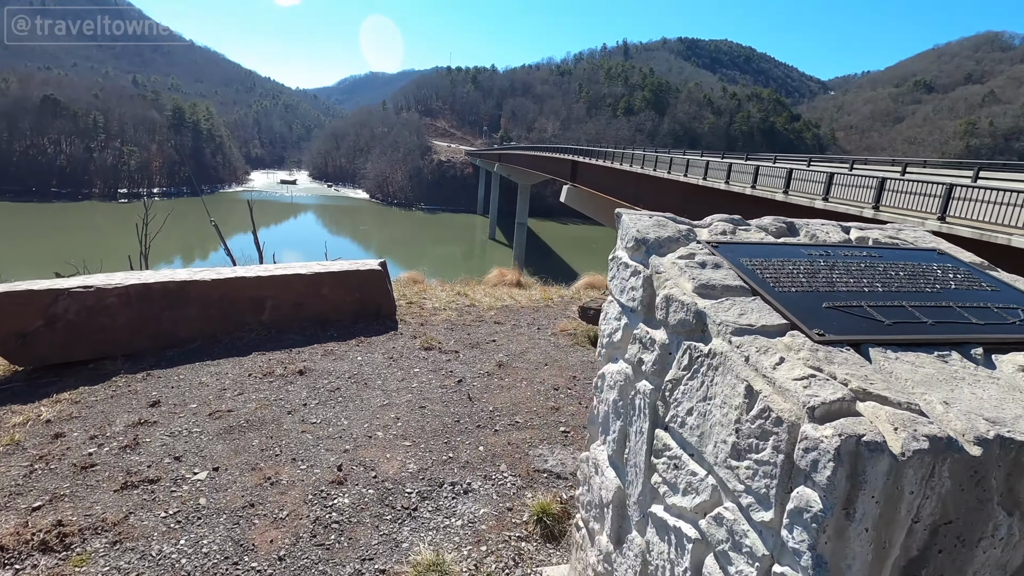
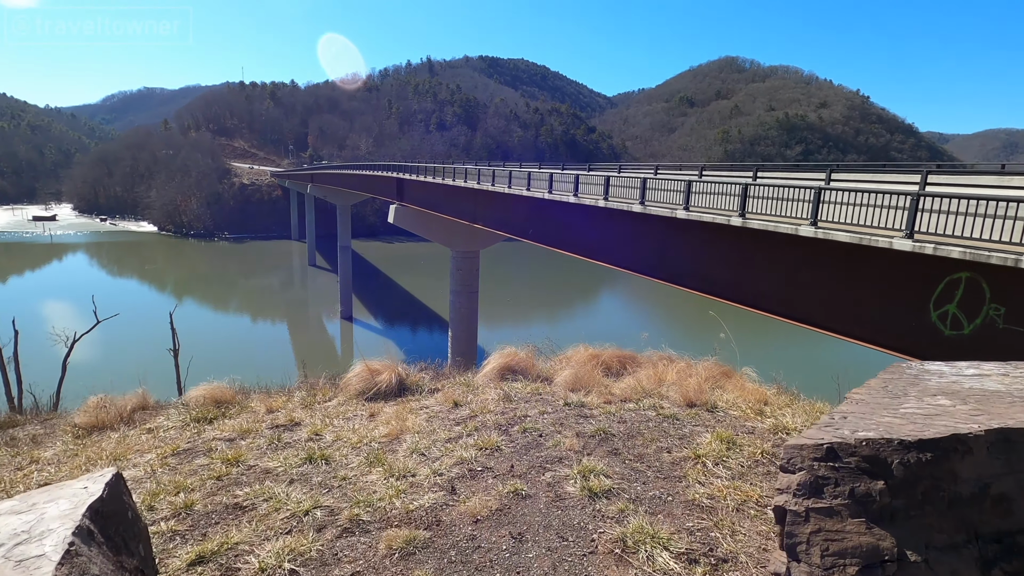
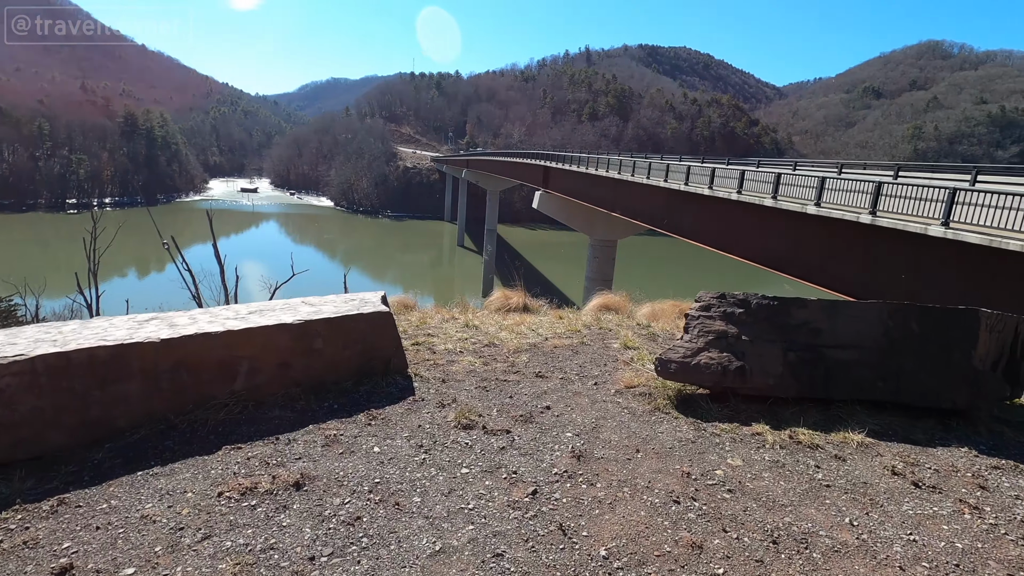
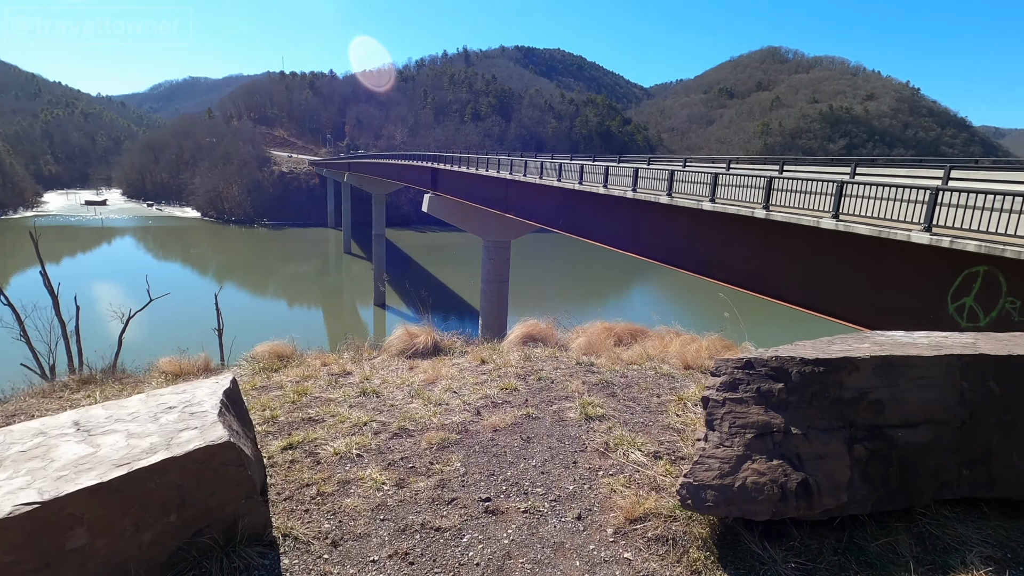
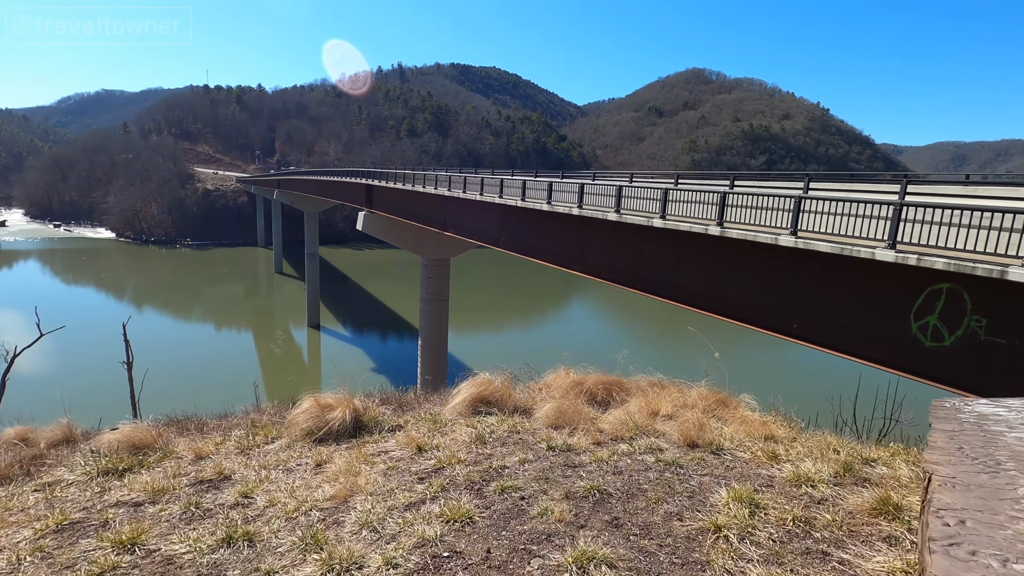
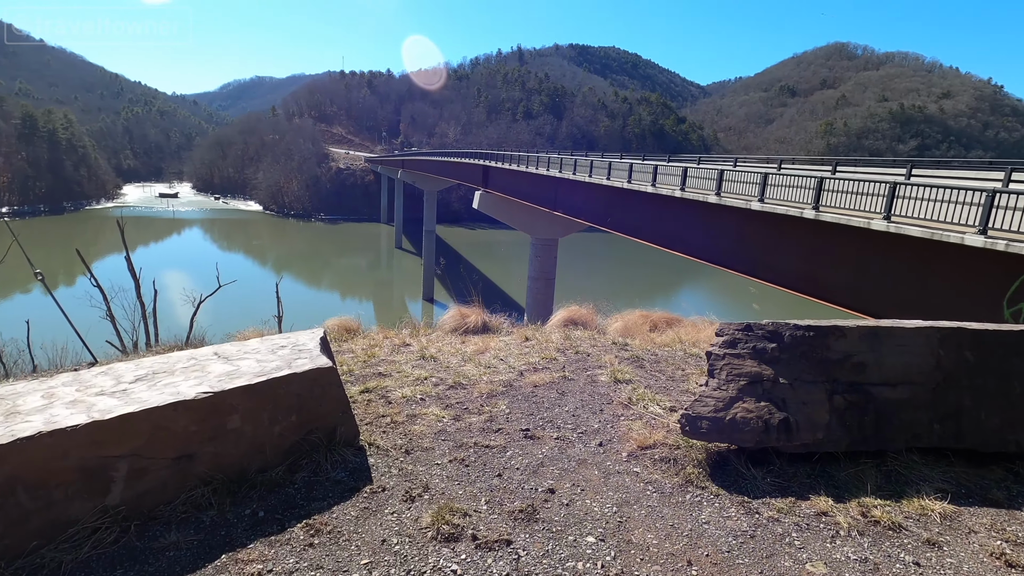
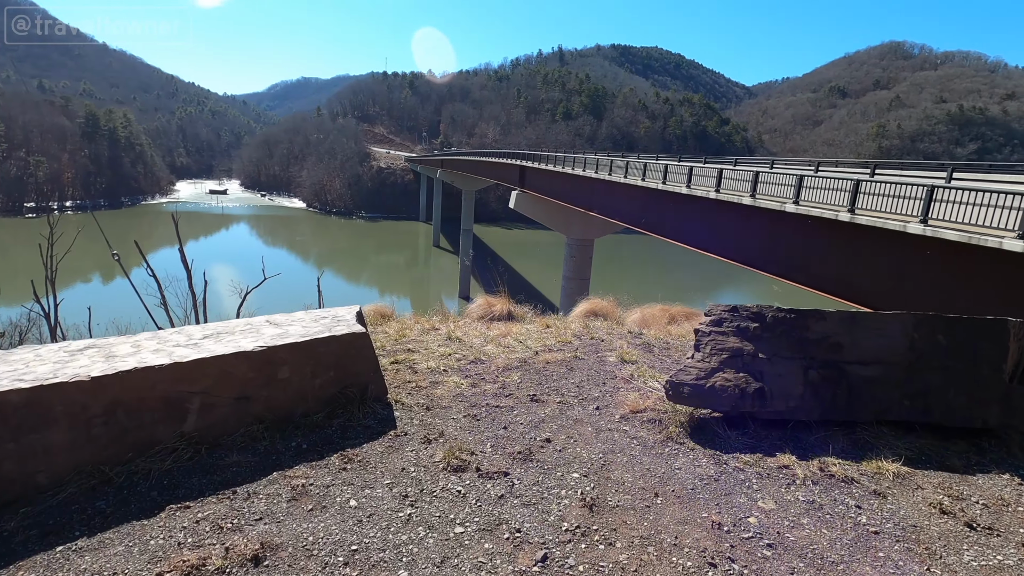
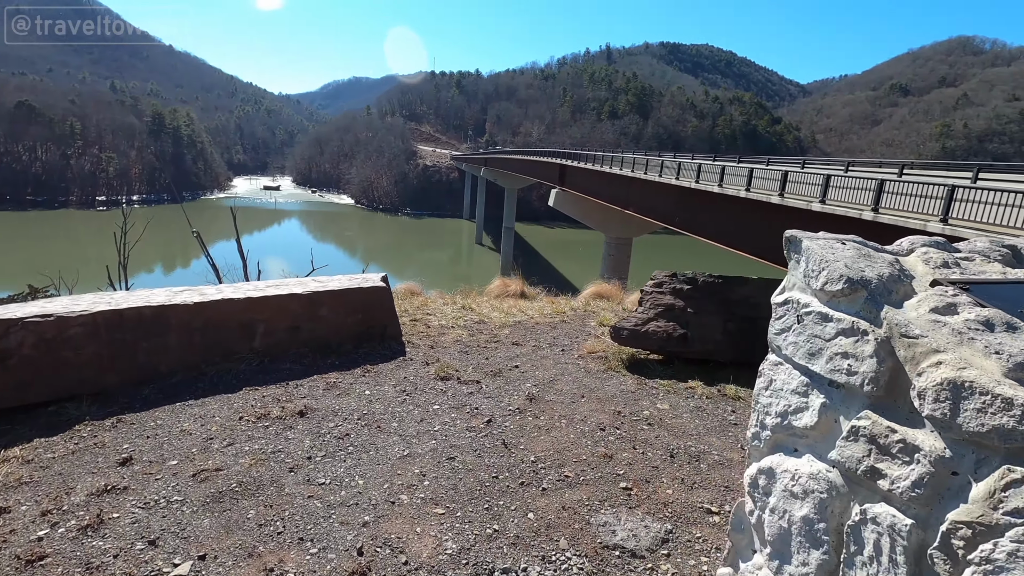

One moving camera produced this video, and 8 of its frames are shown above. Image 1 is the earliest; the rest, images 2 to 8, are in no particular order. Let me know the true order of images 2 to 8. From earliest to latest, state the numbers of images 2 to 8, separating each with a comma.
8, 3, 7, 6, 4, 2, 5
